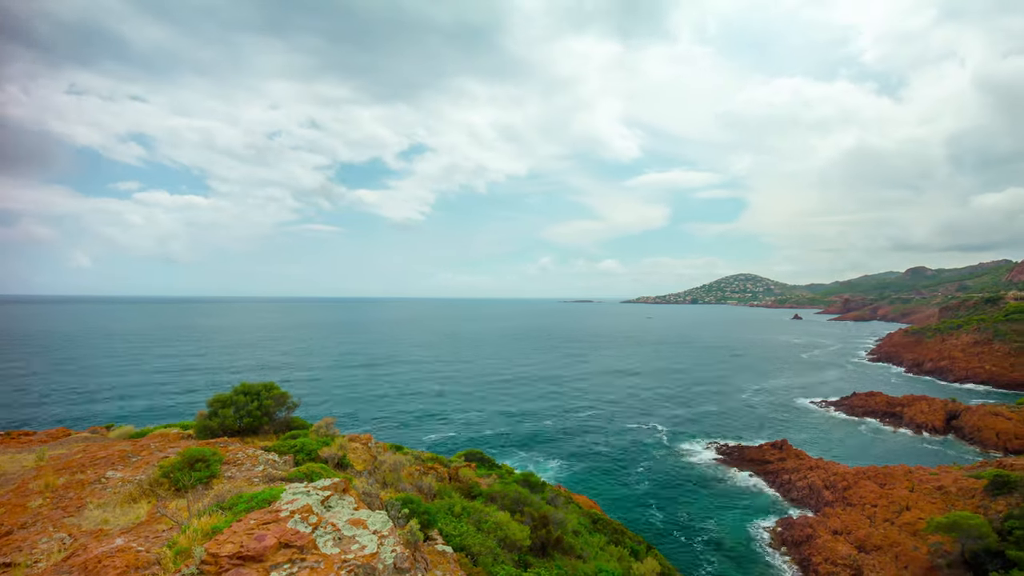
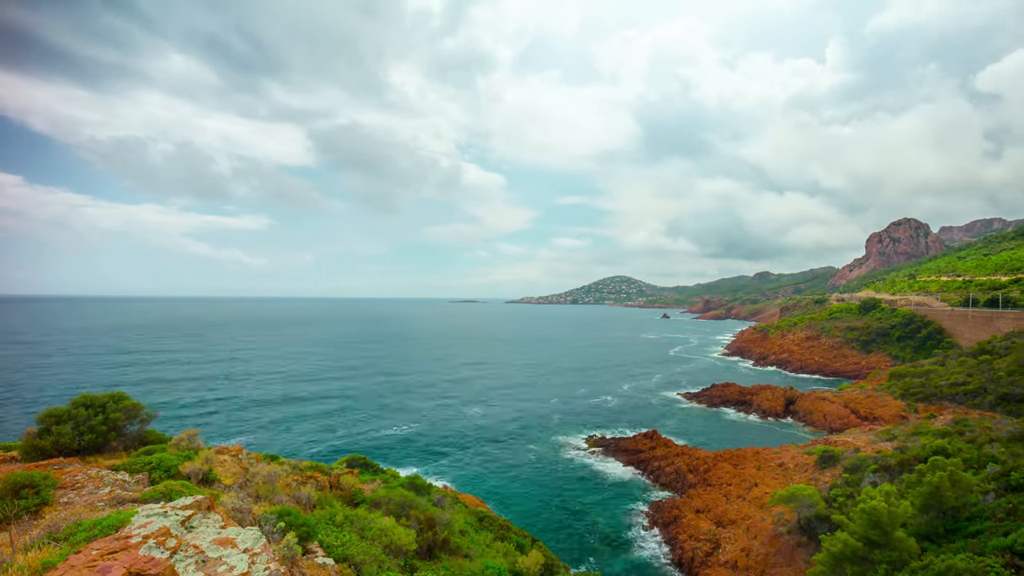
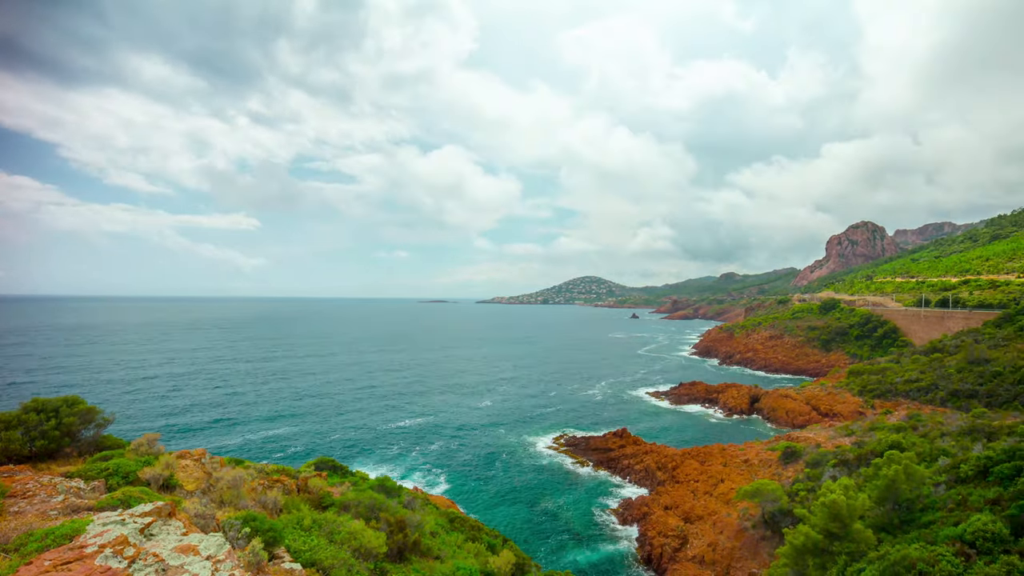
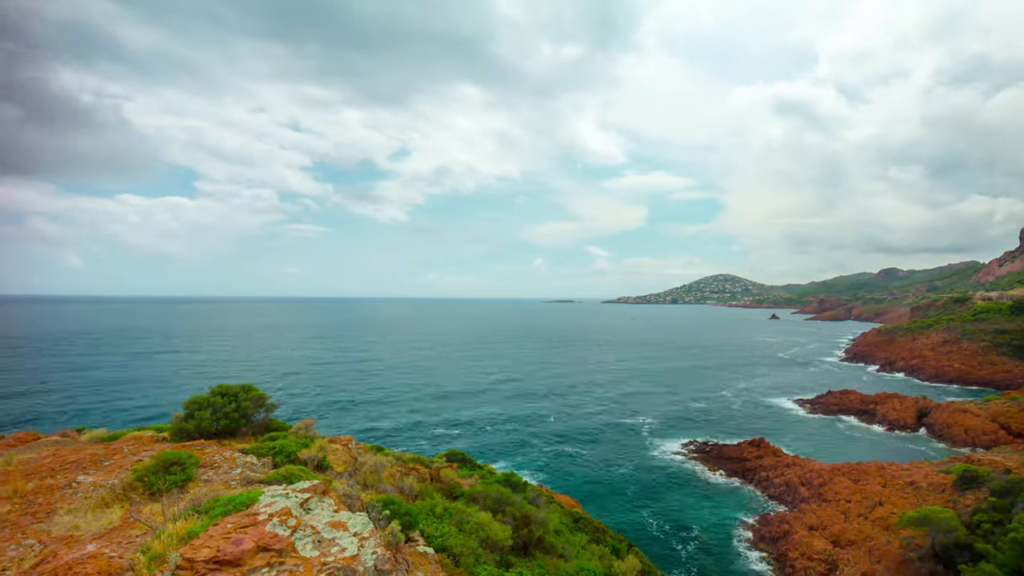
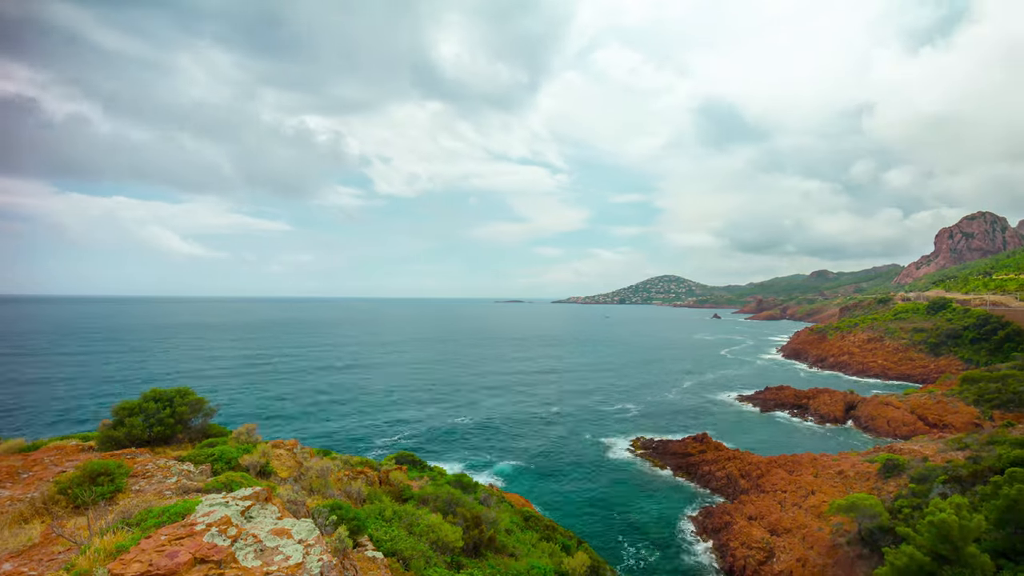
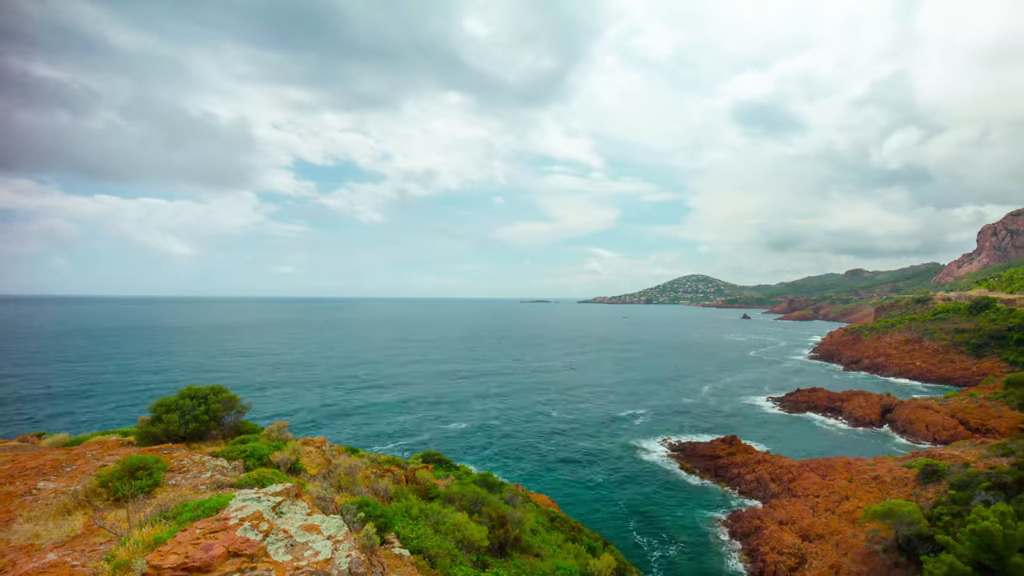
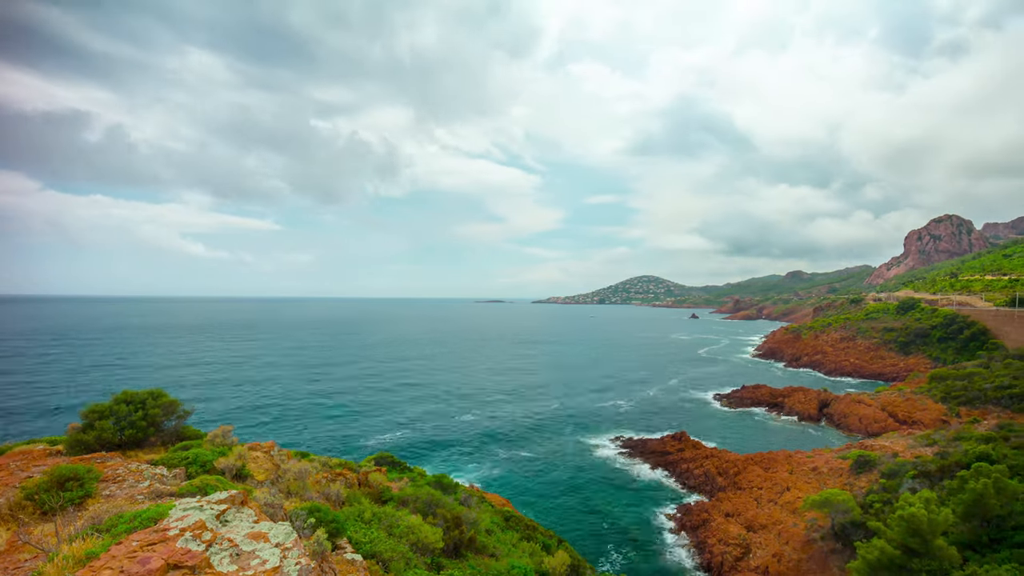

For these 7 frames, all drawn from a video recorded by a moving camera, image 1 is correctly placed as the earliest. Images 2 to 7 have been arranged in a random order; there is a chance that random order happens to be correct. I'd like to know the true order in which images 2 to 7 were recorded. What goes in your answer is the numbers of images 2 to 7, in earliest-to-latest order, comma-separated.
4, 6, 5, 7, 2, 3
